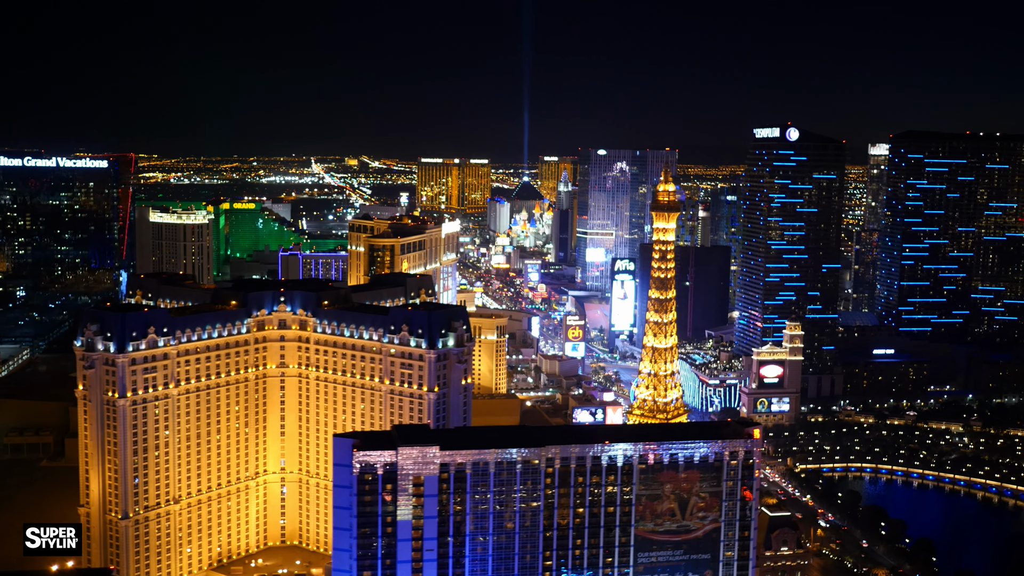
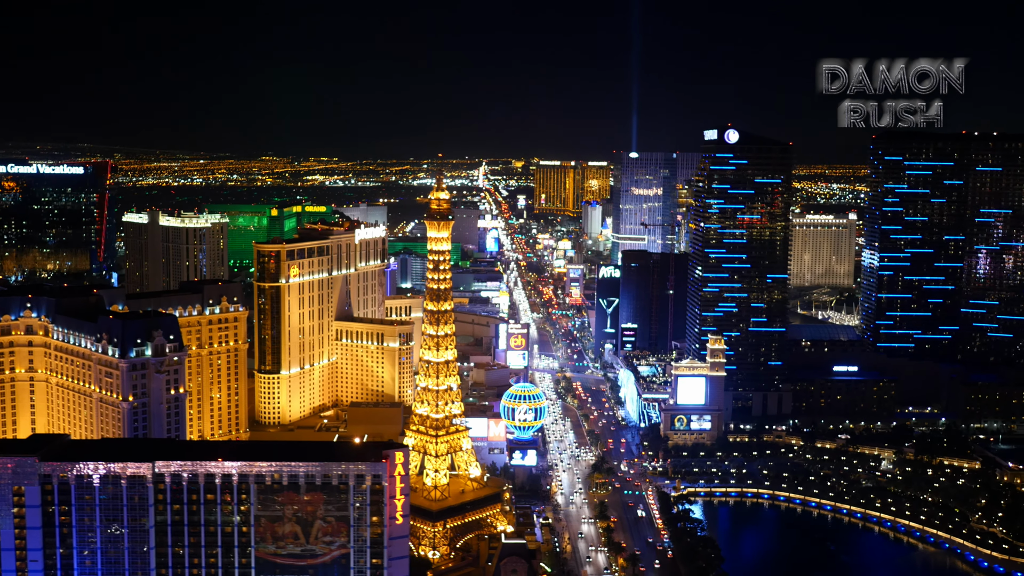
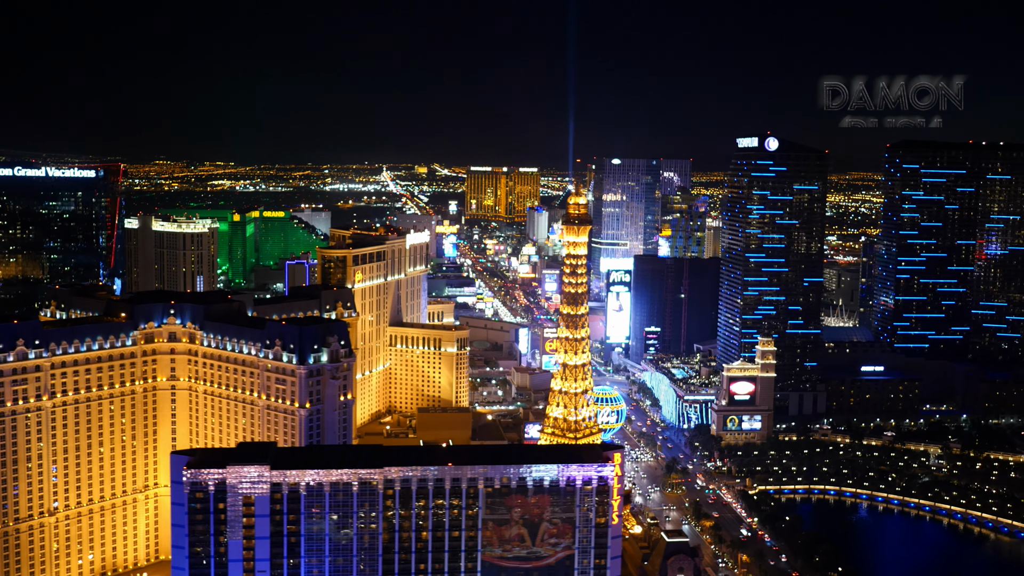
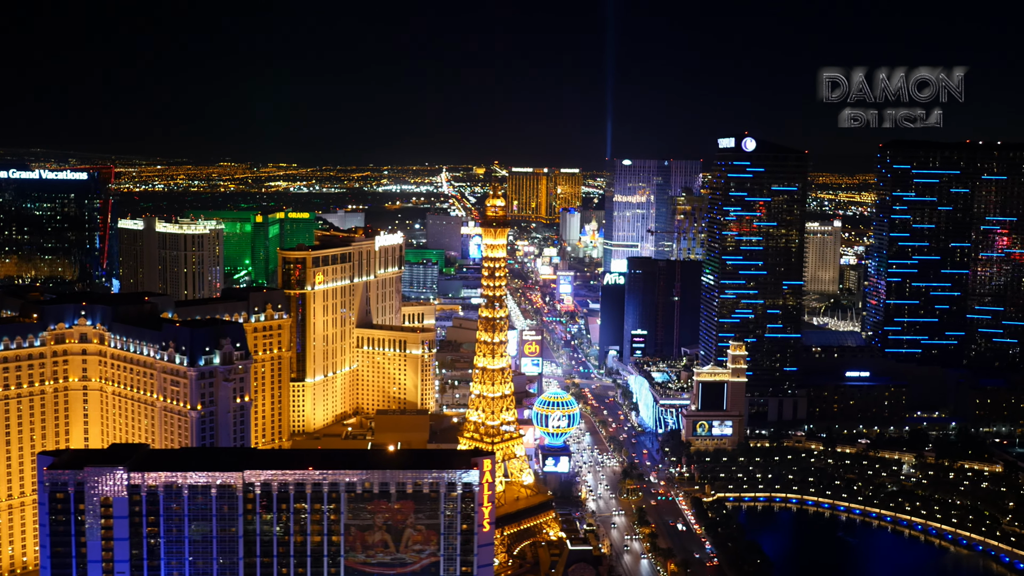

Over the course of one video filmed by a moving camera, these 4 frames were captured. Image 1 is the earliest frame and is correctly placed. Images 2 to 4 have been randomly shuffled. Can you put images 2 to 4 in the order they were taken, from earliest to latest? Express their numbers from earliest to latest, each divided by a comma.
3, 4, 2
